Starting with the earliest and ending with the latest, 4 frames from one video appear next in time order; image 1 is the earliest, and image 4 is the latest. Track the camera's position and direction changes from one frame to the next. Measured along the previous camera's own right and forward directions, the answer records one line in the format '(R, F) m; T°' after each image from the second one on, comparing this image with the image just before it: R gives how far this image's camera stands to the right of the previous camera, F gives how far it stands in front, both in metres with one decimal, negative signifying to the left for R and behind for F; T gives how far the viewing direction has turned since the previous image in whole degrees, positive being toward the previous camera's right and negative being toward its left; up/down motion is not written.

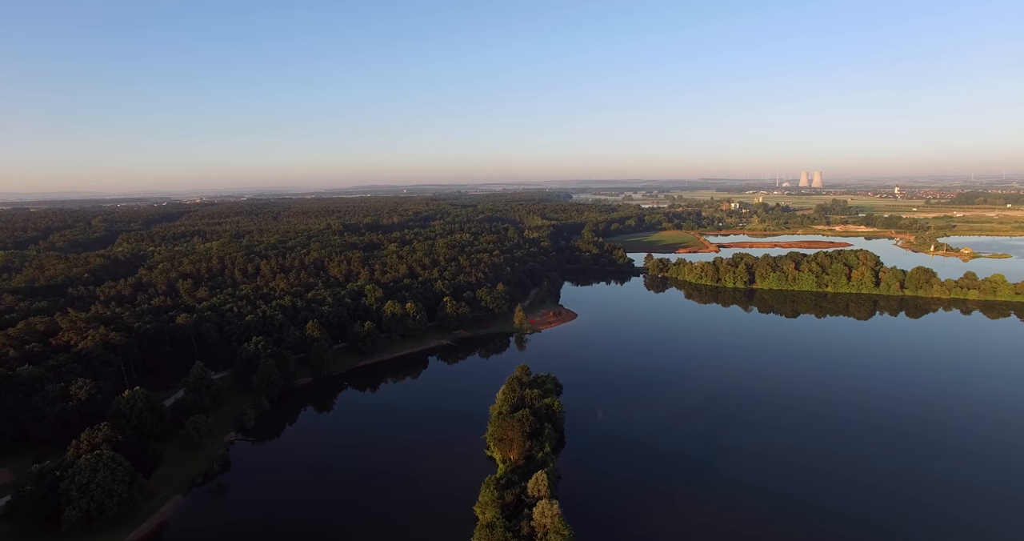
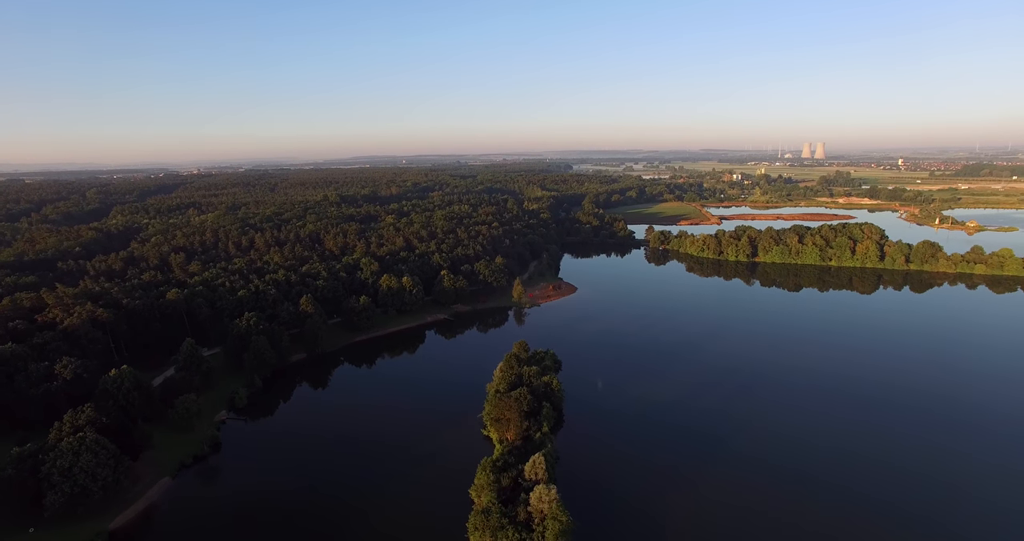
(+0.3, +2.1) m; 0°
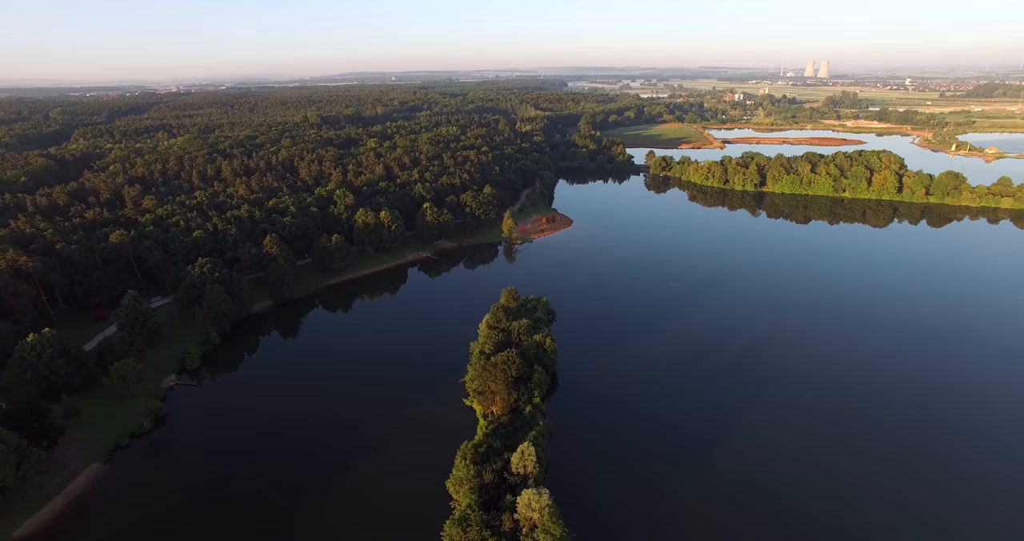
(+0.6, +8.5) m; +1°
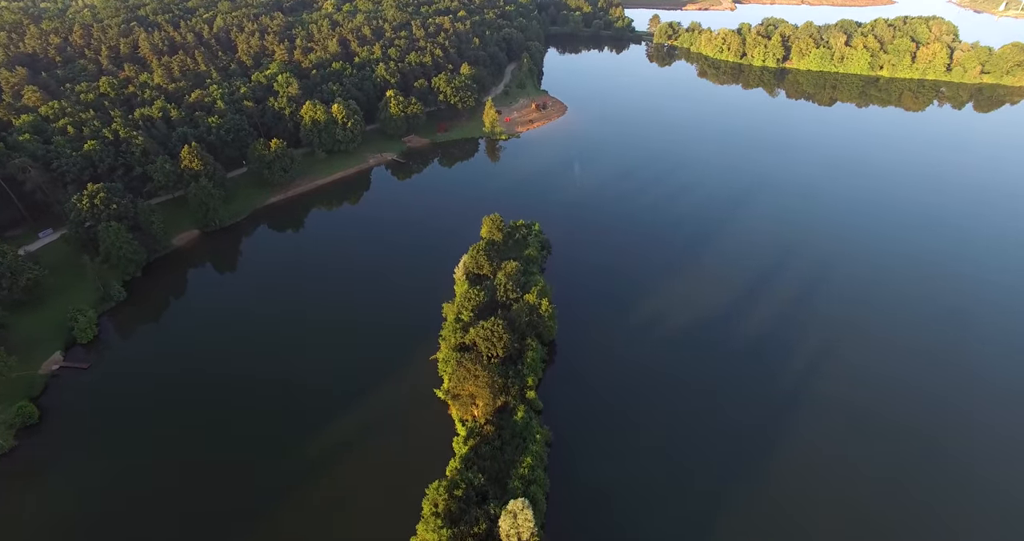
(+0.2, +13.7) m; +1°
